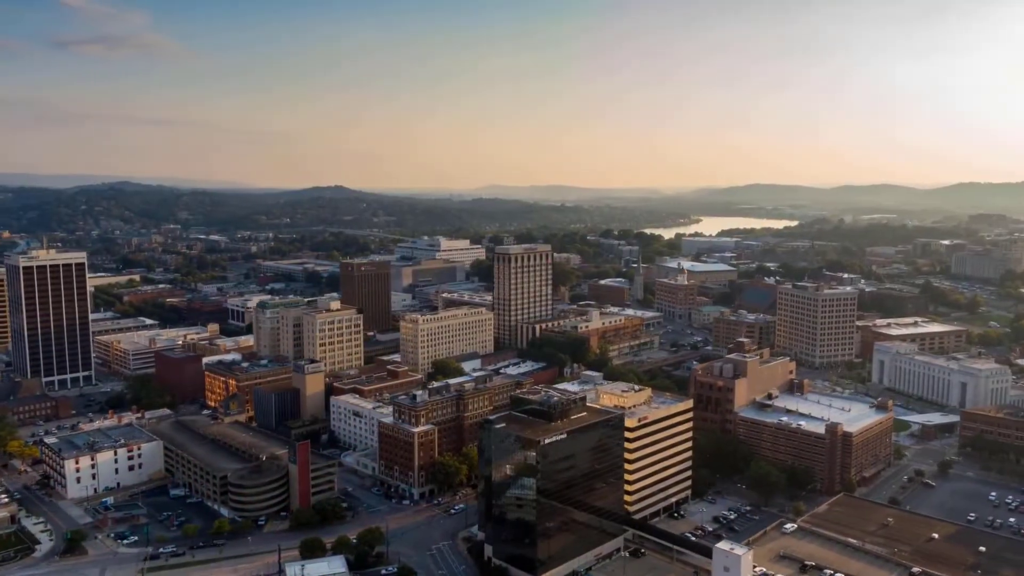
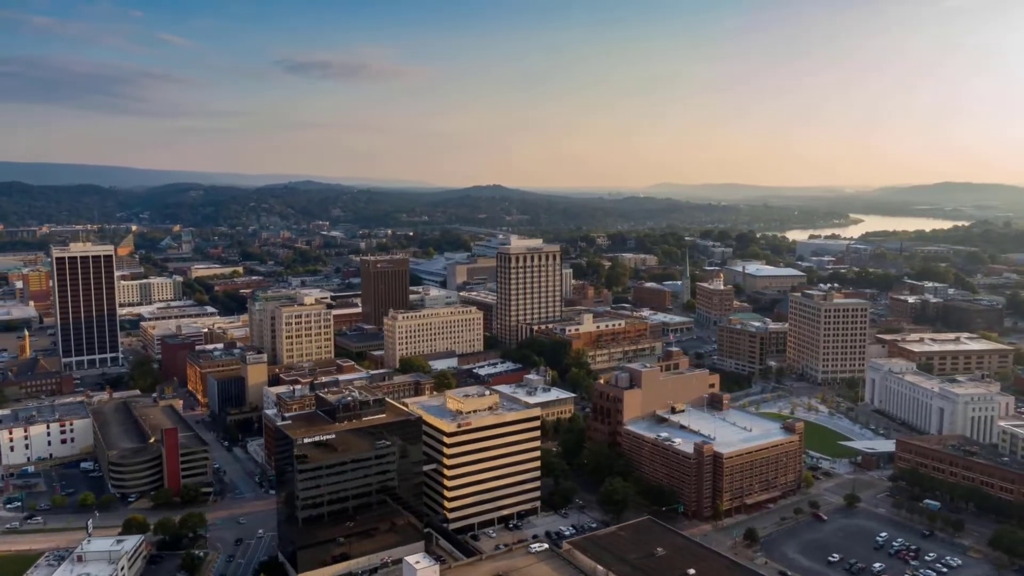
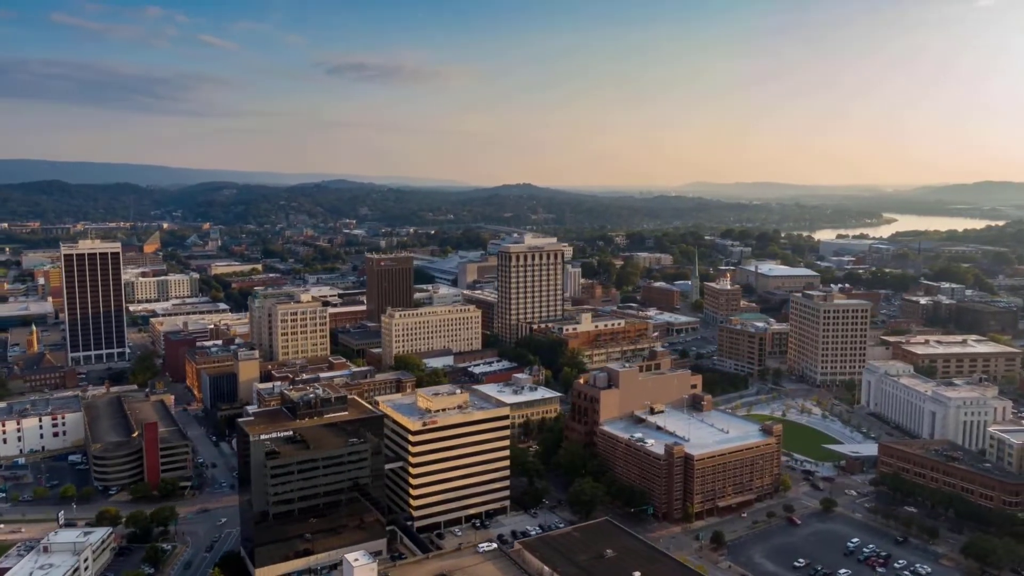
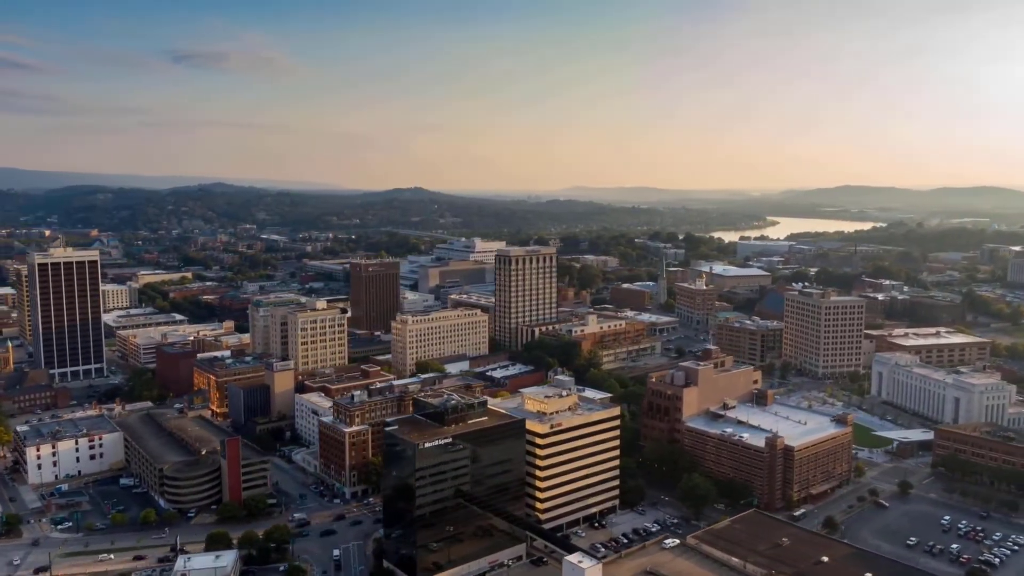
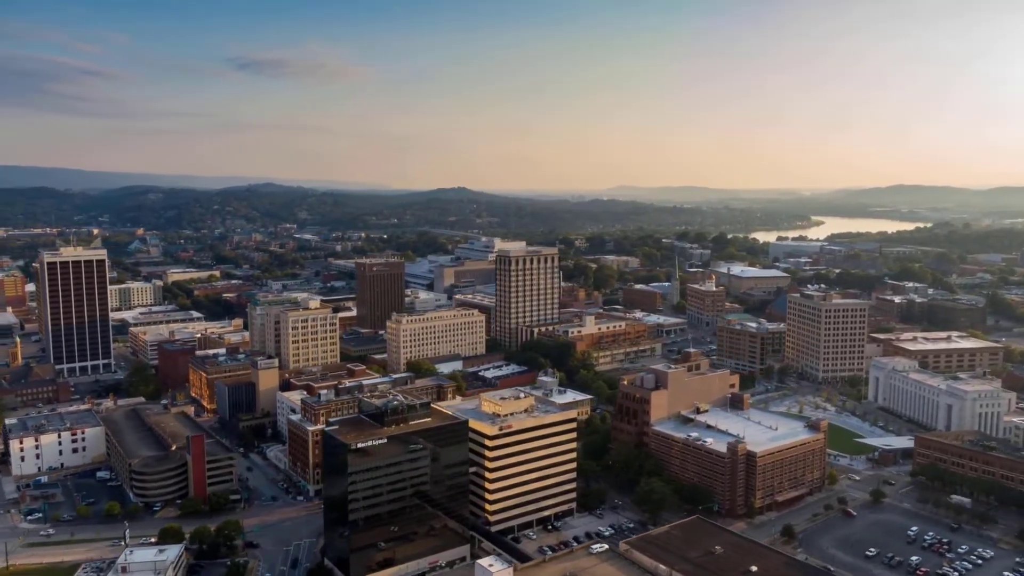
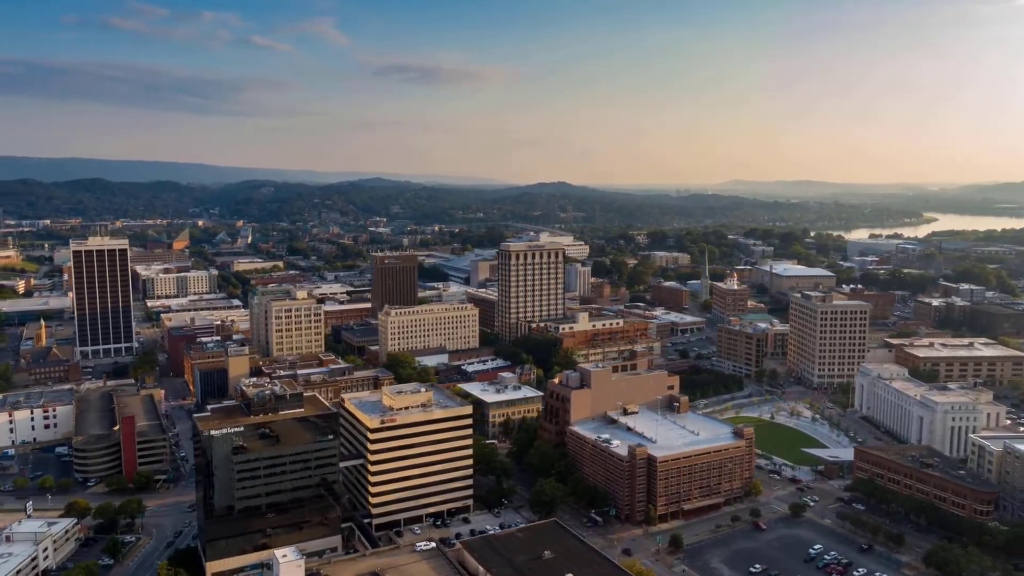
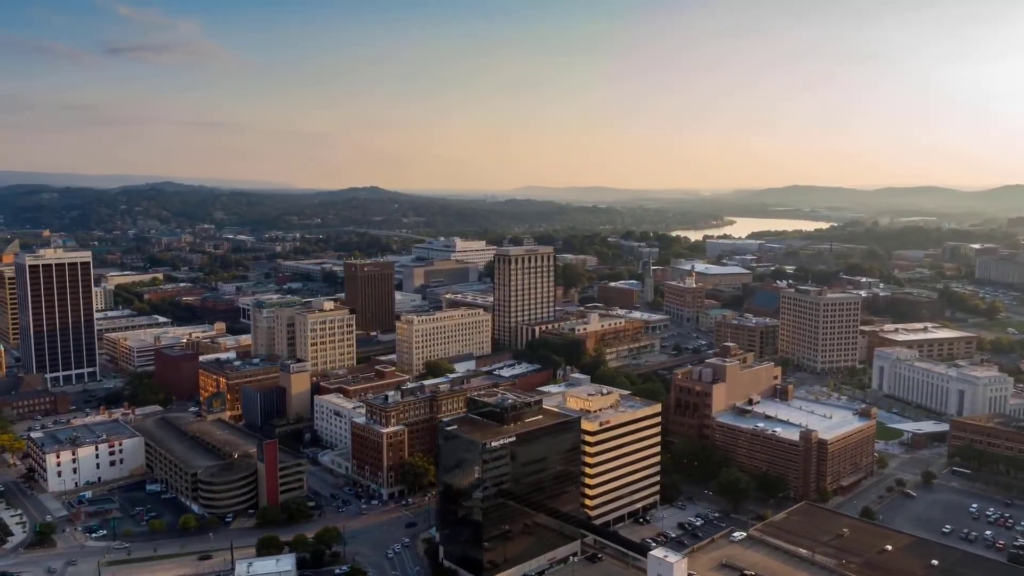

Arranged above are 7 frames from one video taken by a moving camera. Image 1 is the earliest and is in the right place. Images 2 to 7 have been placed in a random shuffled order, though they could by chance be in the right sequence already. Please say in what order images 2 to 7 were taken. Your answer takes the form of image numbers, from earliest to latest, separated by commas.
7, 4, 5, 2, 3, 6
